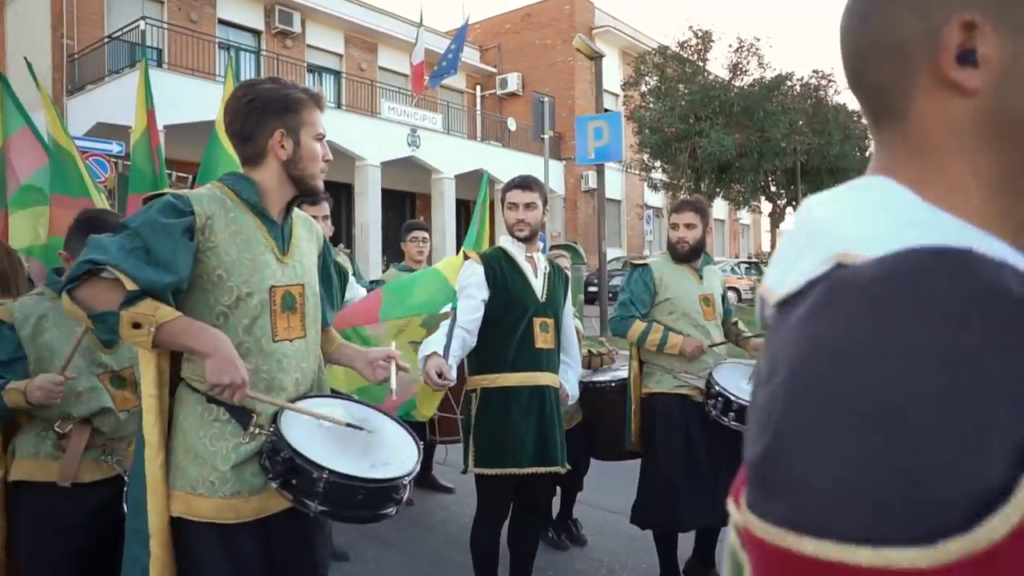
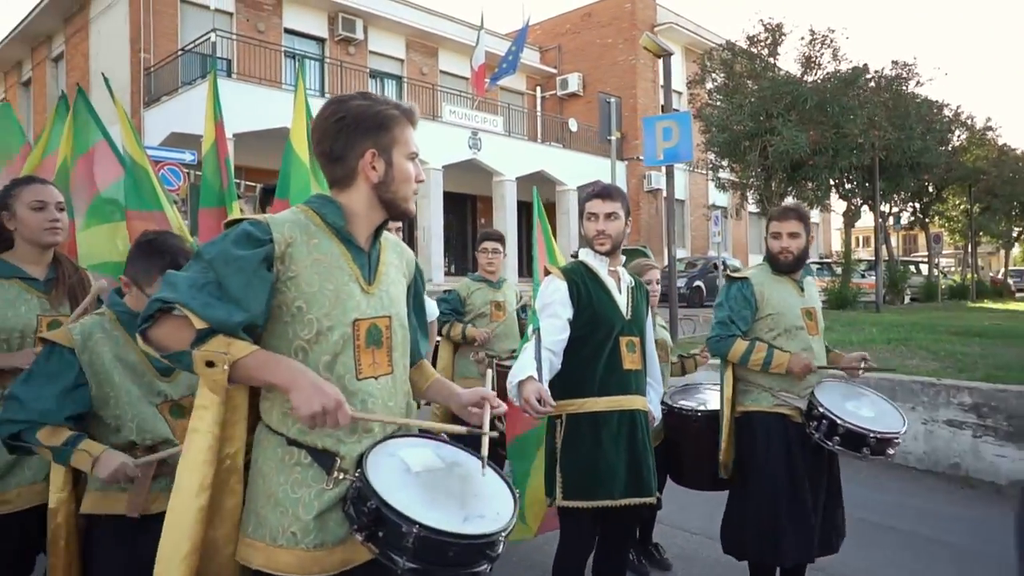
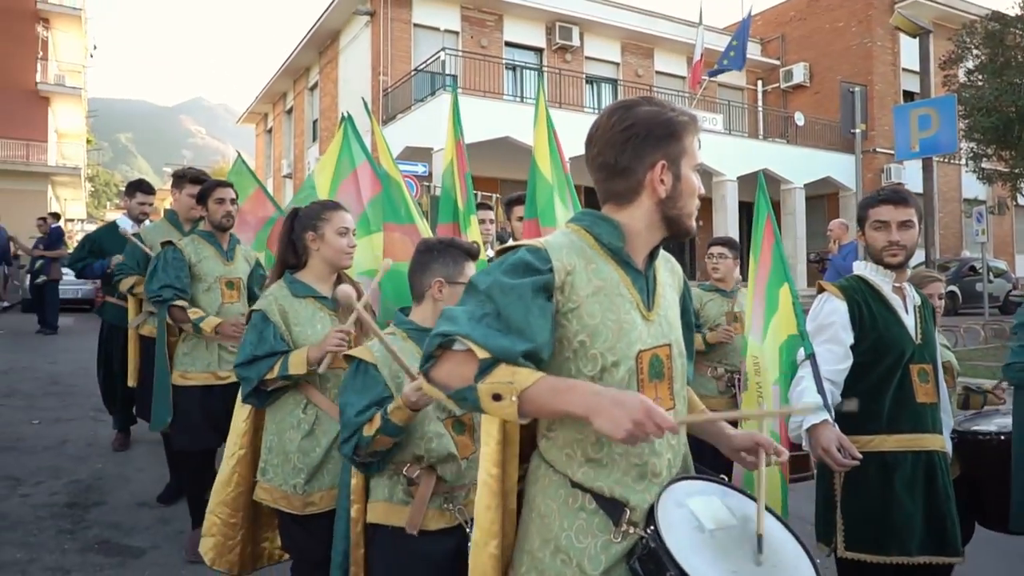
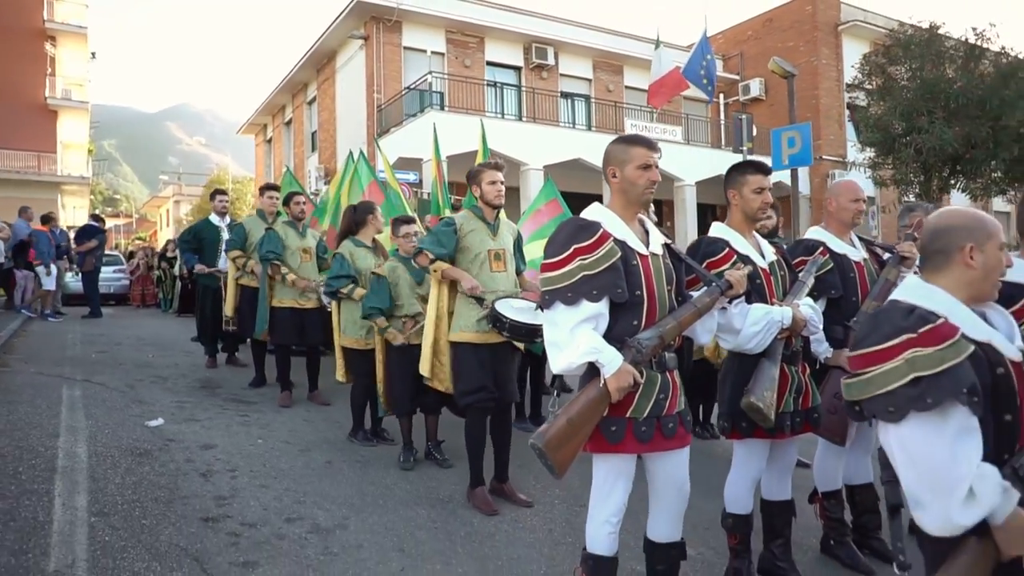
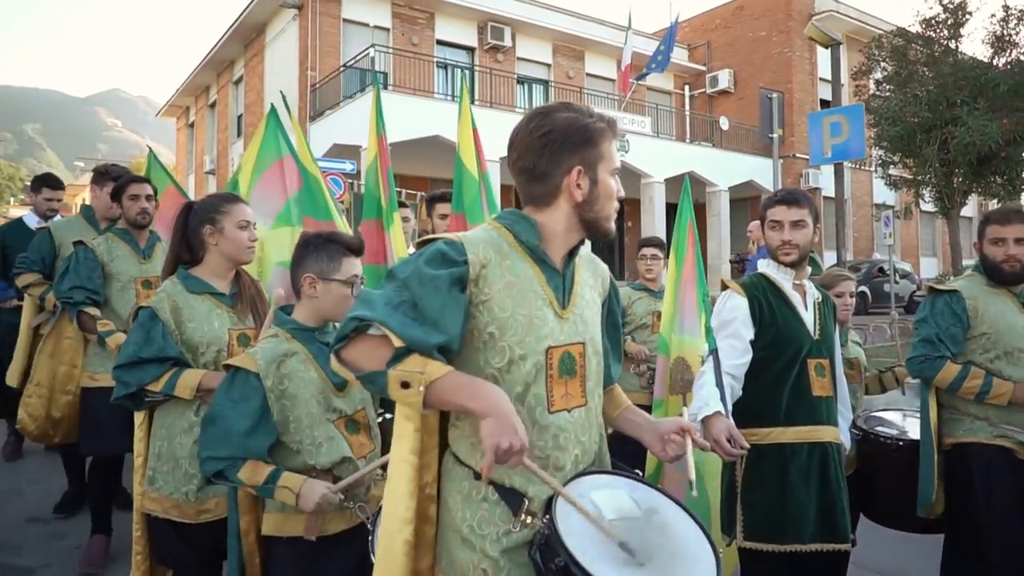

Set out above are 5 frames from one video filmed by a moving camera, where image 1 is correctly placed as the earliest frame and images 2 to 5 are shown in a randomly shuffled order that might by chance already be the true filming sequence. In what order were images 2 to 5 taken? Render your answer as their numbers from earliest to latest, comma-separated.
2, 5, 3, 4
